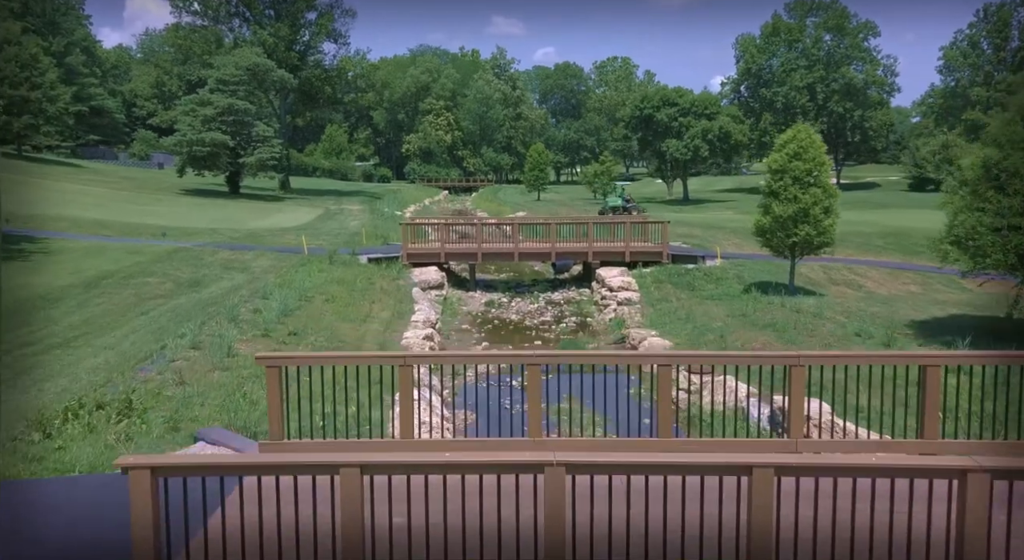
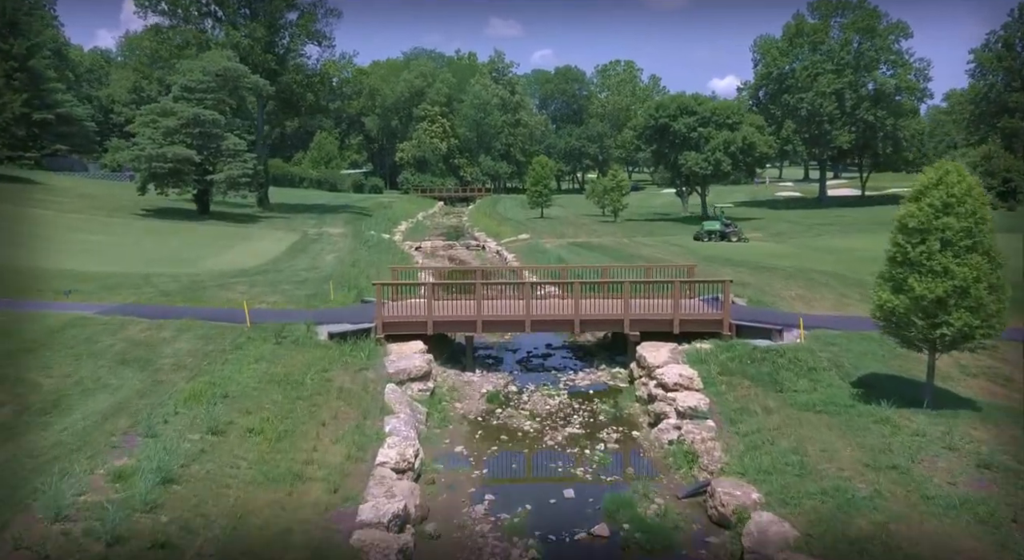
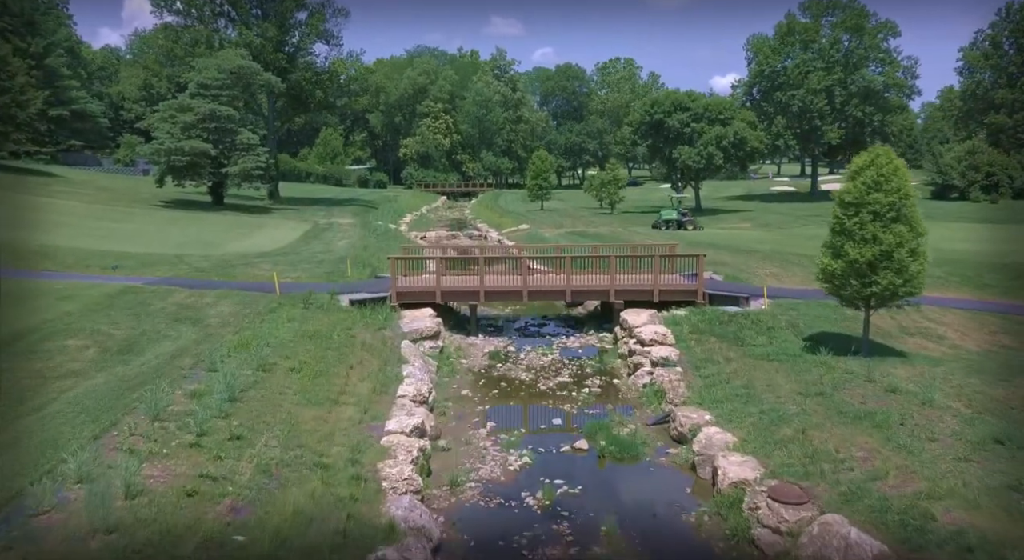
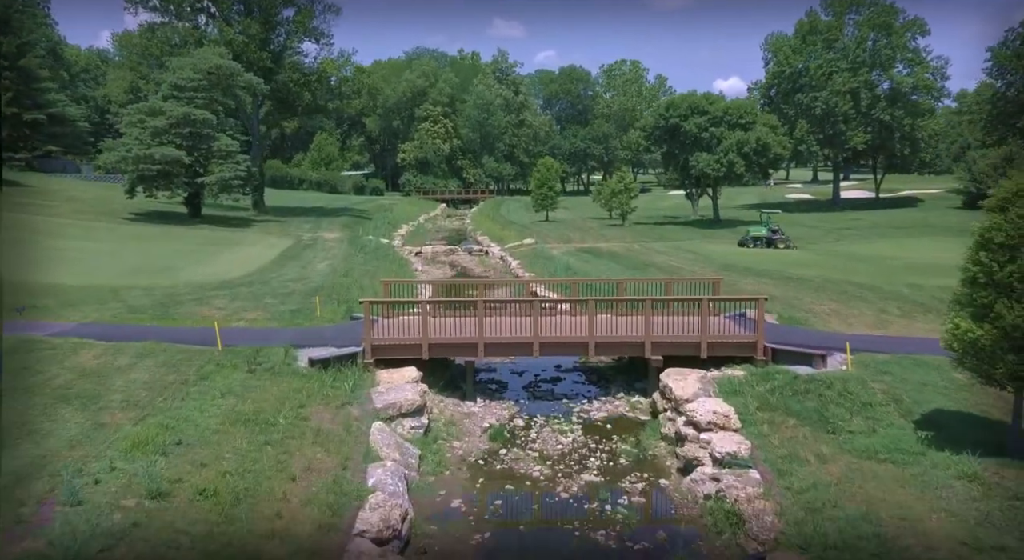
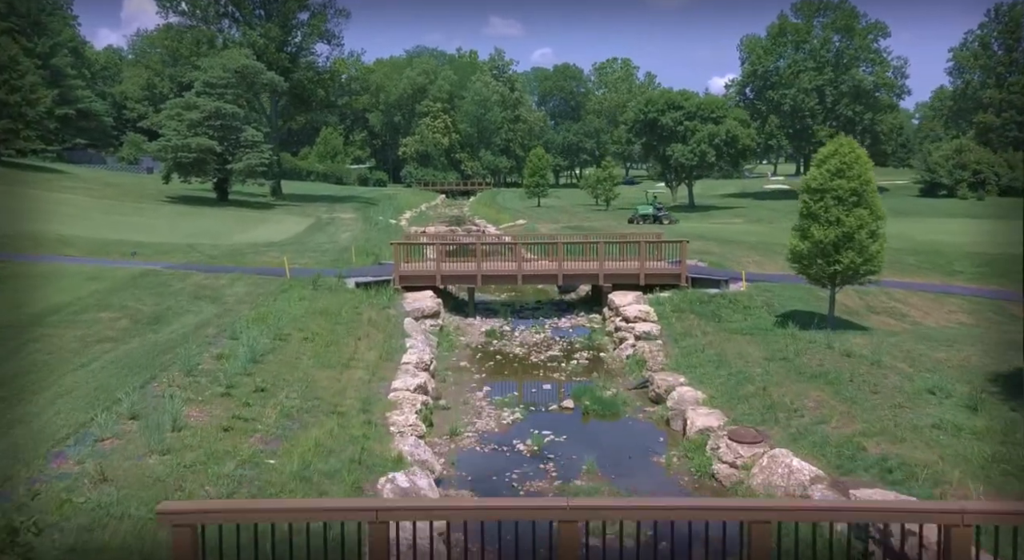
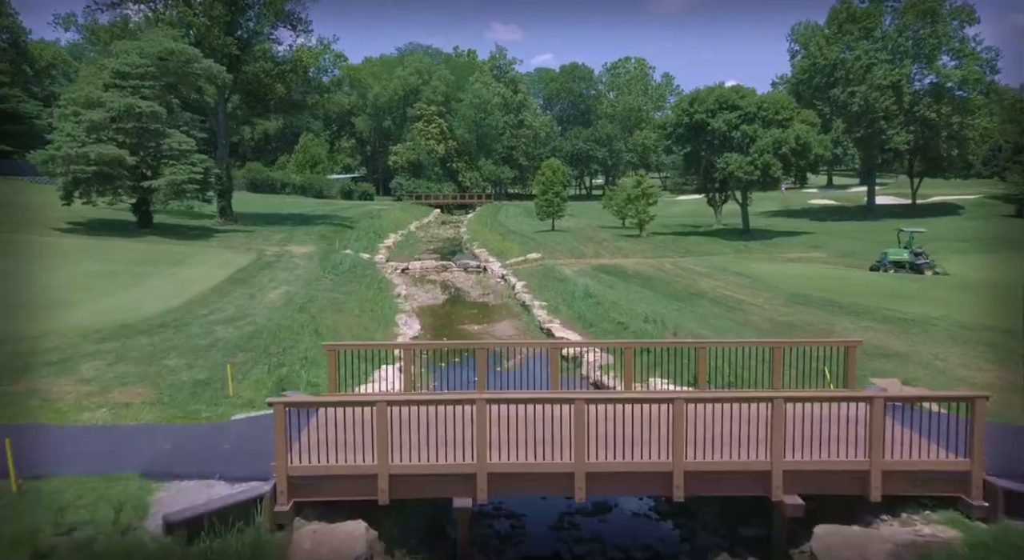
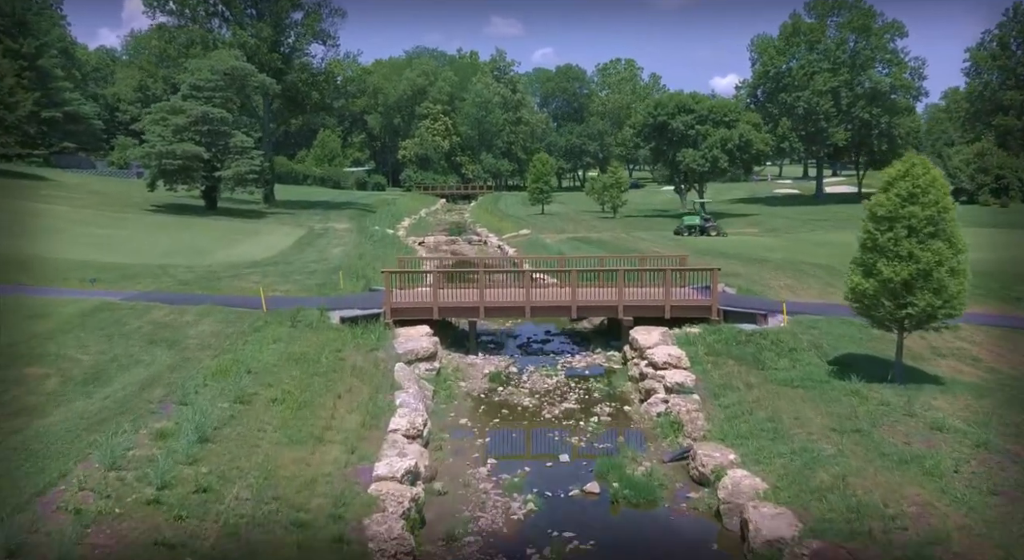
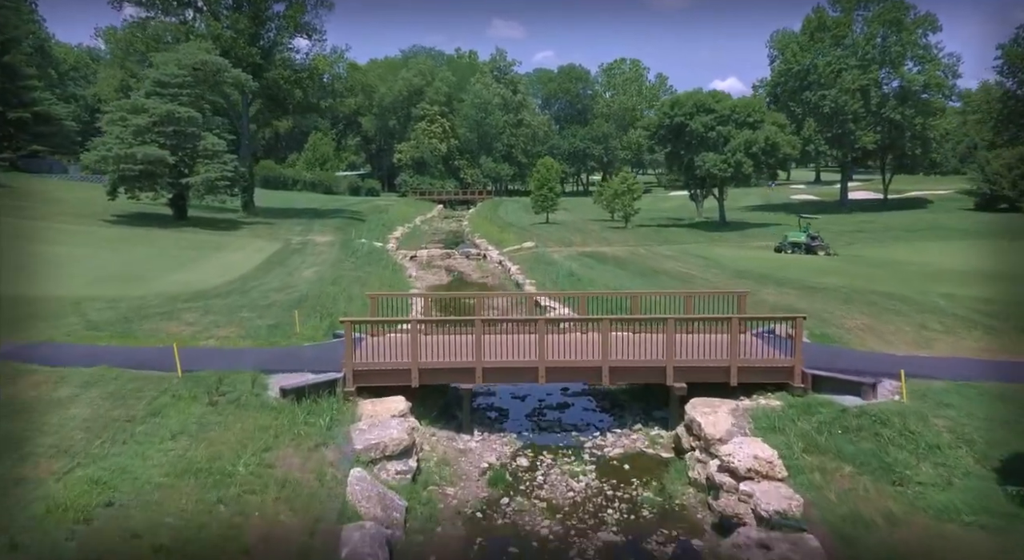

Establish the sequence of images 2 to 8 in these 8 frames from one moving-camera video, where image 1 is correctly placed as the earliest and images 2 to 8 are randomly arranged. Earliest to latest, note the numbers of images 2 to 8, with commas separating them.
5, 3, 7, 2, 4, 8, 6
